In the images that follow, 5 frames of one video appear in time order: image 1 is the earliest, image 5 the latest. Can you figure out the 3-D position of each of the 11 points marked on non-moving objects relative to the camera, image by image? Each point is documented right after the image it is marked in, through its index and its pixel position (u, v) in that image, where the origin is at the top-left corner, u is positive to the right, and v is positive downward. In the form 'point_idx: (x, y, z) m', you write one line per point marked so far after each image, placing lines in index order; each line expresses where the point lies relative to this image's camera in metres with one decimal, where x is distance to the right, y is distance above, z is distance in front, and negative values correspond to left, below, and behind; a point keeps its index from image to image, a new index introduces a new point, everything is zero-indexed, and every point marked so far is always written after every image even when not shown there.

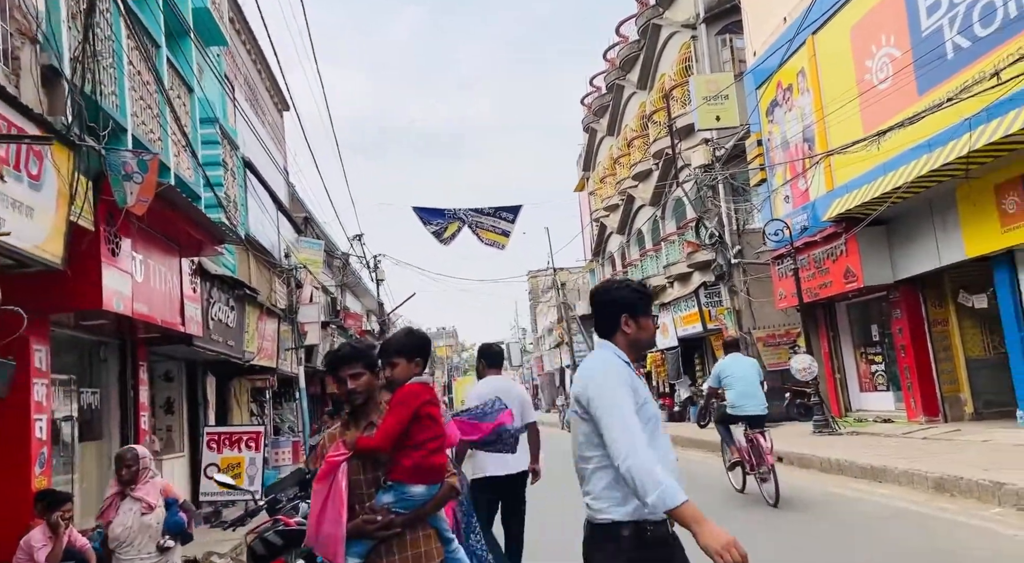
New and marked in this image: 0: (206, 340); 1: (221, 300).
0: (-4.2, -0.8, +11.8) m
1: (-4.2, -0.3, +12.5) m
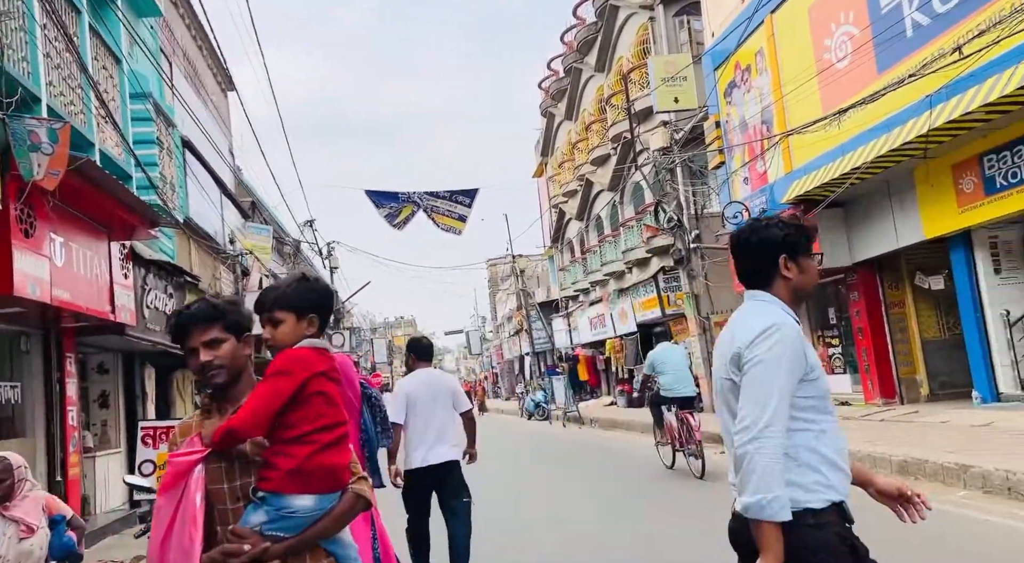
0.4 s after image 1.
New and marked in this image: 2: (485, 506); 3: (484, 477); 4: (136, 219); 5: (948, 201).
0: (-4.8, -0.6, +11.2) m
1: (-4.9, -0.1, +11.9) m
2: (-0.3, -2.7, +10.3) m
3: (-0.4, -3.0, +13.1) m
4: (-4.2, +0.7, +9.6) m
5: (+6.1, +1.1, +12.1) m
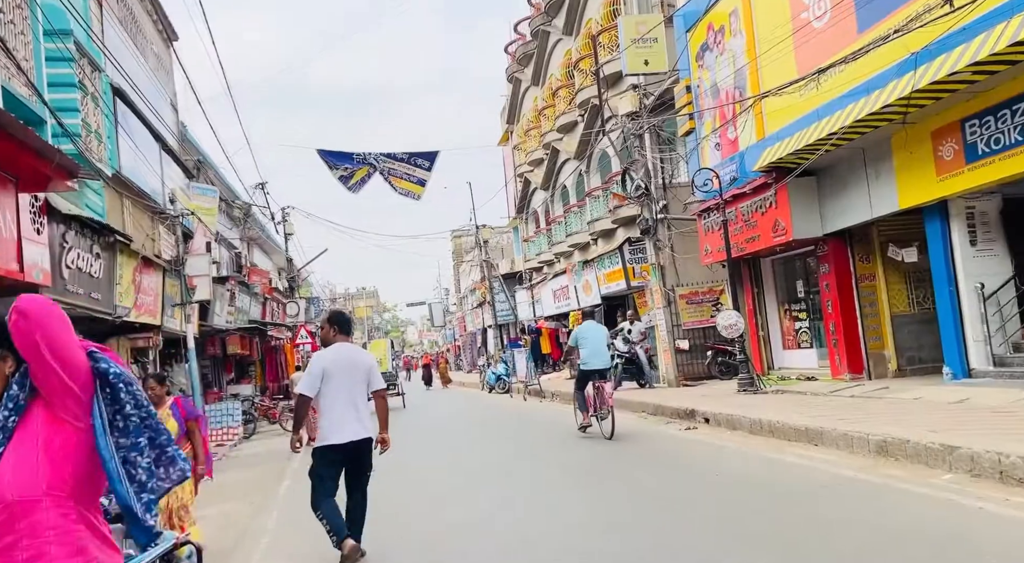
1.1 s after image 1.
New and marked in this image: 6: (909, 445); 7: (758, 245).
0: (-5.4, -0.1, +10.2) m
1: (-5.5, +0.4, +10.9) m
2: (-0.9, -2.2, +9.6) m
3: (-1.1, -2.5, +12.3) m
4: (-4.7, +1.1, +8.6) m
5: (+5.5, +1.5, +11.5) m
6: (+3.4, -1.4, +7.5) m
7: (+4.3, +0.6, +14.7) m
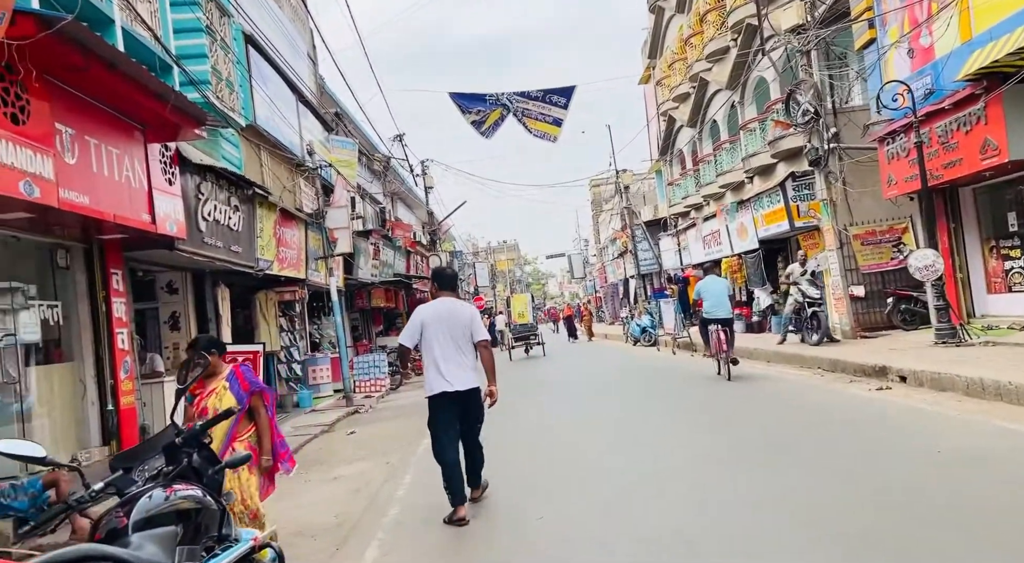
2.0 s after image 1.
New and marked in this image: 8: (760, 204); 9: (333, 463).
0: (-3.6, +0.4, +10.0) m
1: (-3.6, +1.0, +10.6) m
2: (+0.7, -1.7, +8.7) m
3: (+1.0, -1.7, +11.5) m
4: (-3.2, +1.6, +8.2) m
5: (+7.3, +2.3, +9.4) m
6: (+4.6, -0.9, +5.9) m
7: (+6.6, +1.6, +12.8) m
8: (+5.3, +1.7, +18.8) m
9: (-1.9, -1.9, +9.1) m
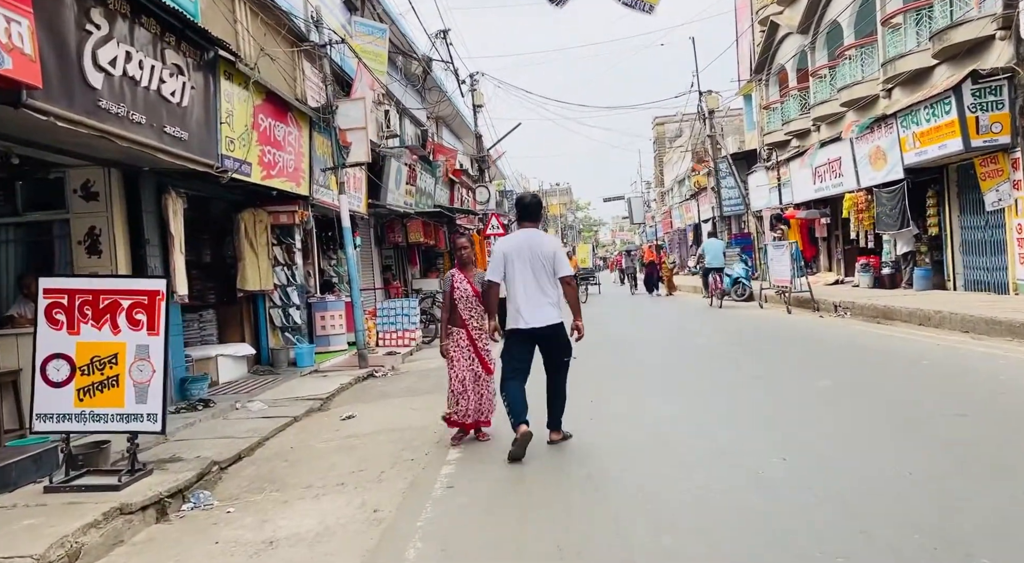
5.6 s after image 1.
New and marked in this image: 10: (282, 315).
0: (-3.0, +1.2, +5.9) m
1: (-2.9, +1.8, +6.6) m
2: (+1.3, -1.1, +4.6) m
3: (+1.7, -1.0, +7.4) m
4: (-2.6, +2.2, +4.1) m
5: (+7.9, +2.7, +4.7) m
6: (+5.0, -0.6, +1.6) m
7: (+7.4, +2.2, +8.1) m
8: (+6.5, +2.7, +14.2) m
9: (-1.4, -1.3, +5.2) m
10: (-3.2, -0.5, +11.9) m
